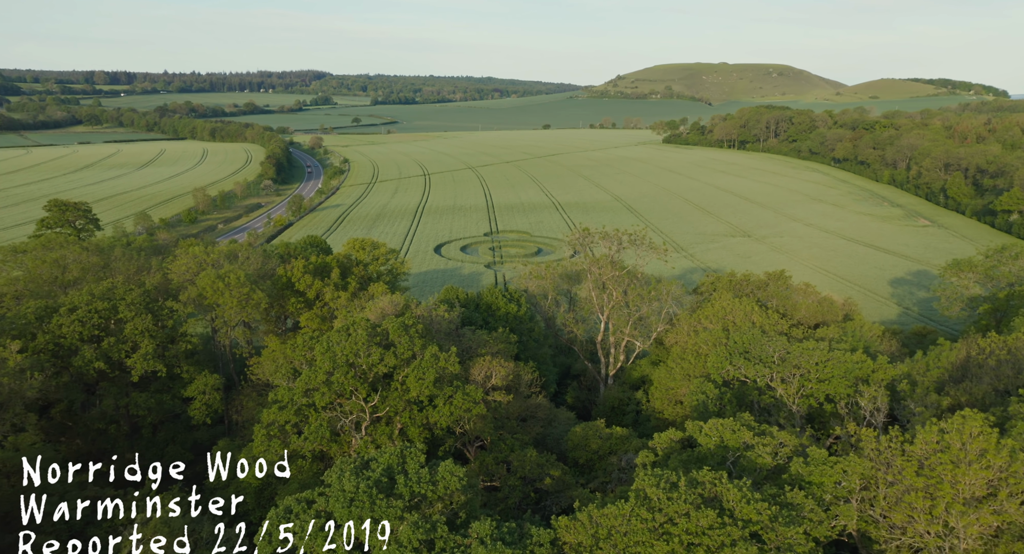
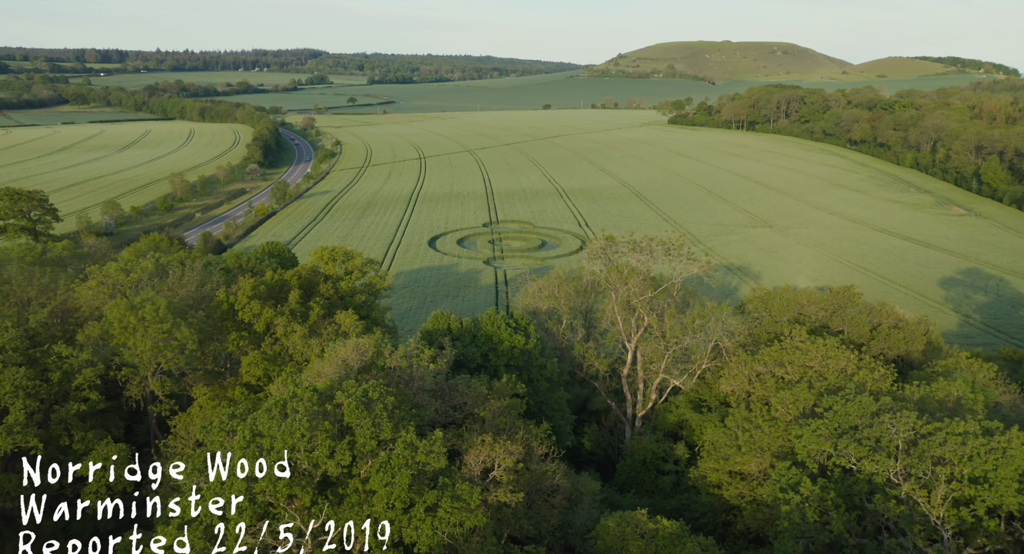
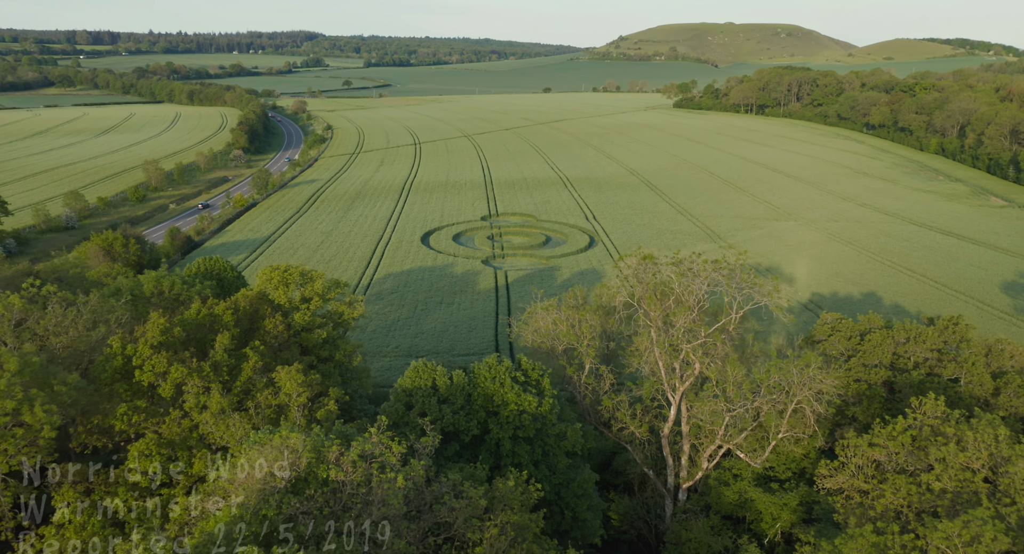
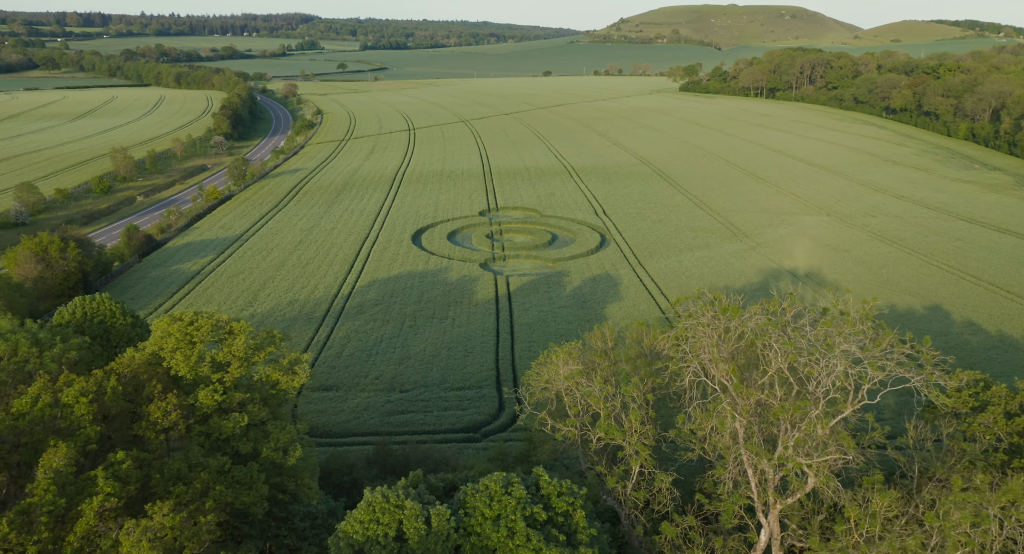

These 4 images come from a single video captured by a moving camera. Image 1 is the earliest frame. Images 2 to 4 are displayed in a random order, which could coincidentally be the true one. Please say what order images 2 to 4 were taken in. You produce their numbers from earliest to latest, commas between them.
2, 3, 4
